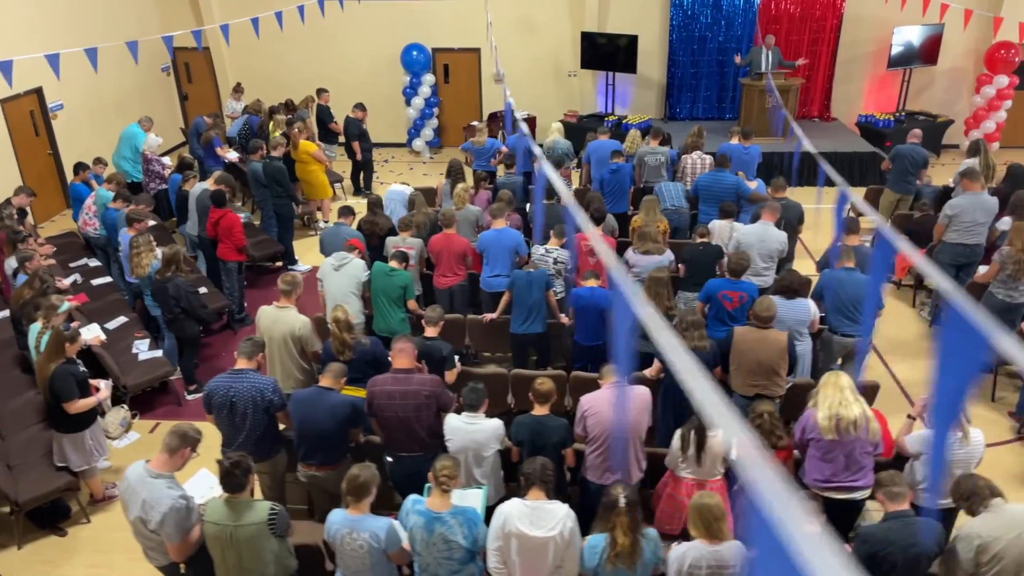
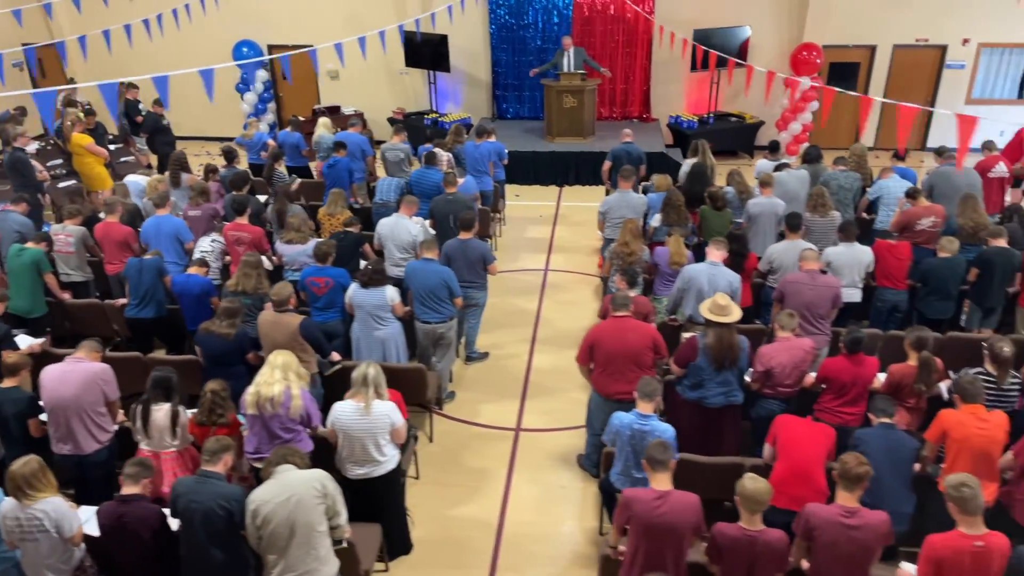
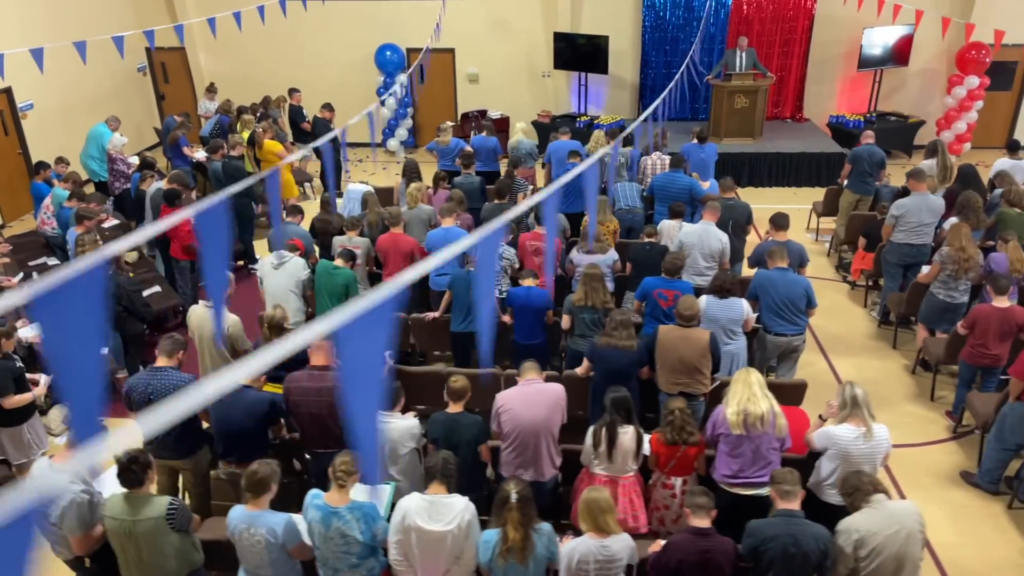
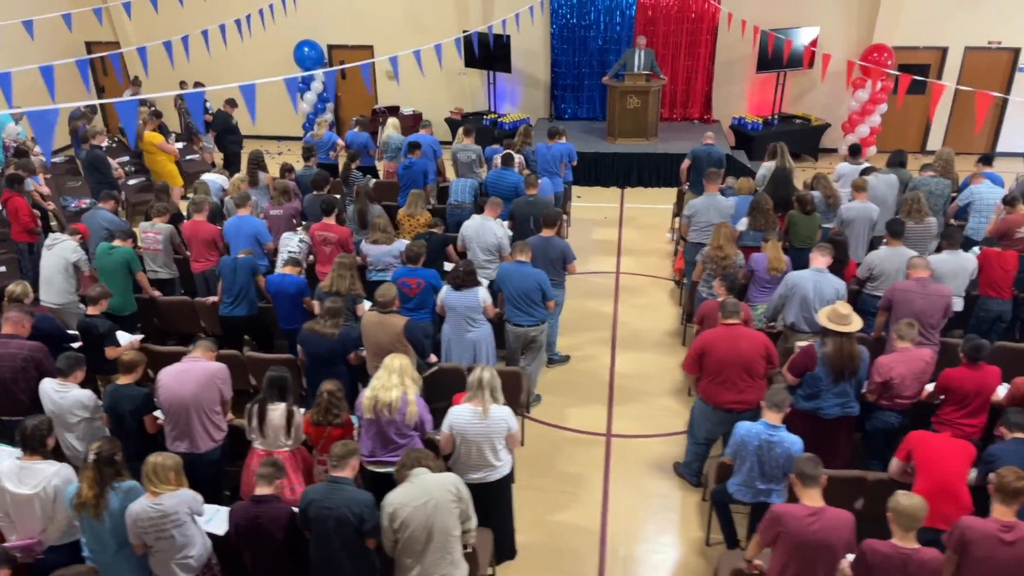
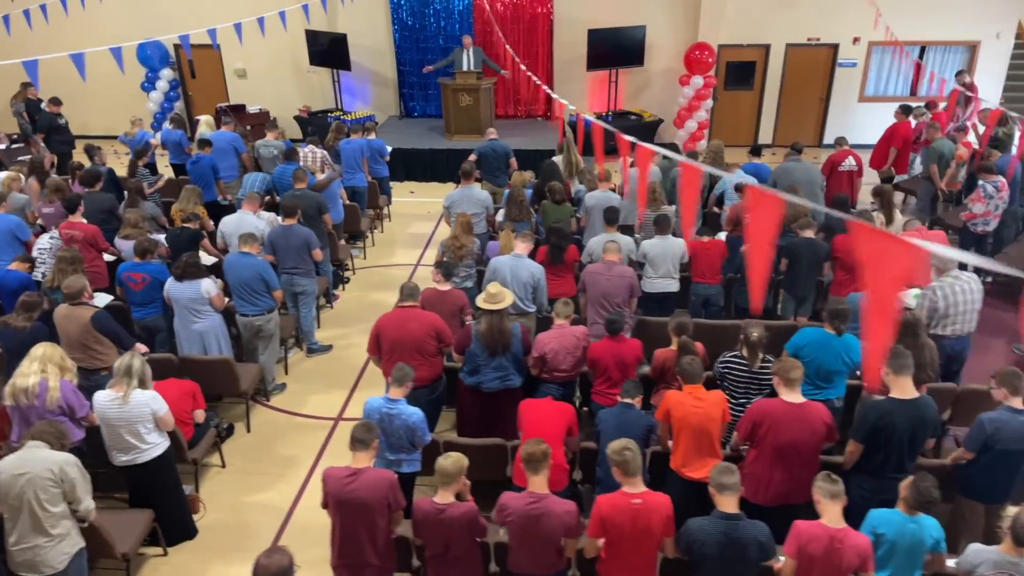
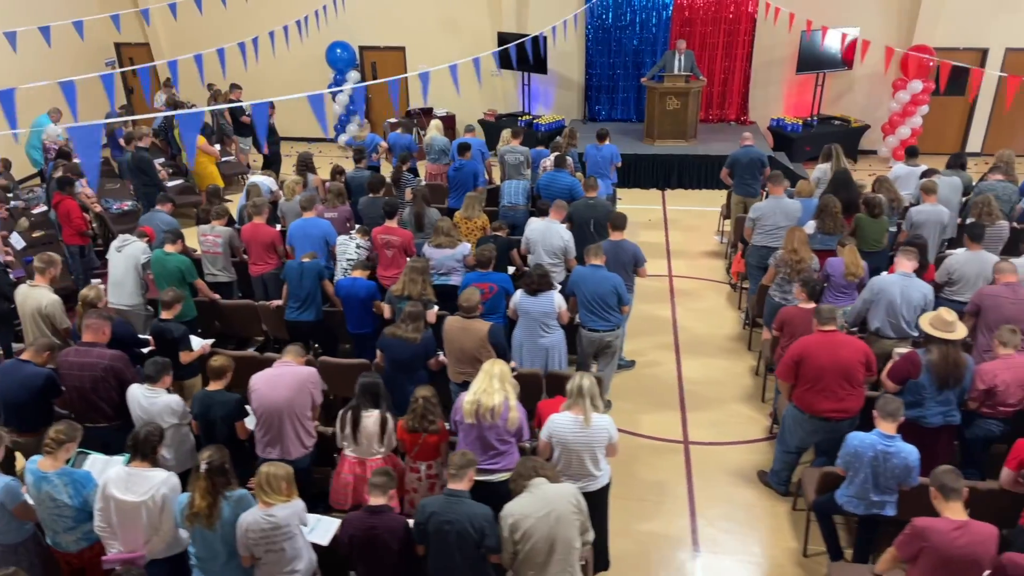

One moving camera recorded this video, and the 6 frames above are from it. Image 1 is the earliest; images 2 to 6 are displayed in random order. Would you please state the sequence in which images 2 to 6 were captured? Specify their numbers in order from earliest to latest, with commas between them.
3, 6, 4, 2, 5
